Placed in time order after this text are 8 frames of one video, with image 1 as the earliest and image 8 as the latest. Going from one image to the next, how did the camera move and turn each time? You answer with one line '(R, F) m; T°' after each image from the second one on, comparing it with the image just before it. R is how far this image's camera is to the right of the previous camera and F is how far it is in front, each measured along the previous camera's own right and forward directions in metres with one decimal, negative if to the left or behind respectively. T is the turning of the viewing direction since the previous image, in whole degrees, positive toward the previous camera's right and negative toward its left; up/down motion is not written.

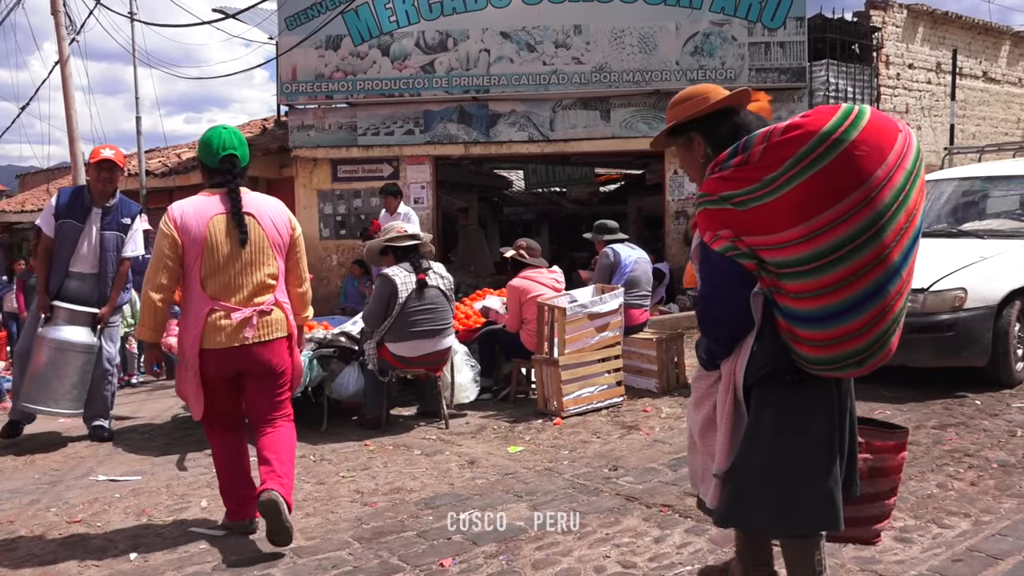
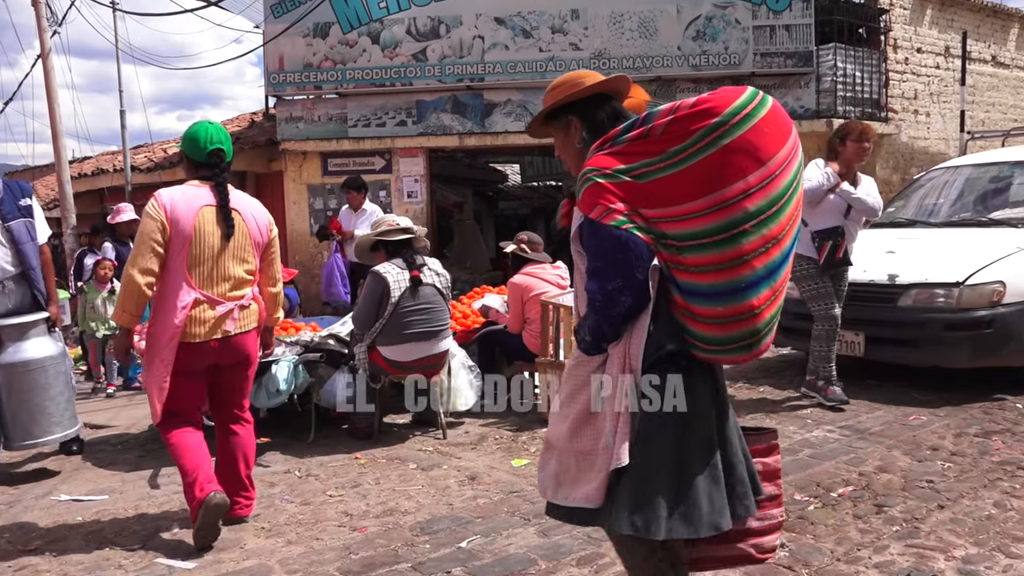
(0.0, +0.5) m; 0°
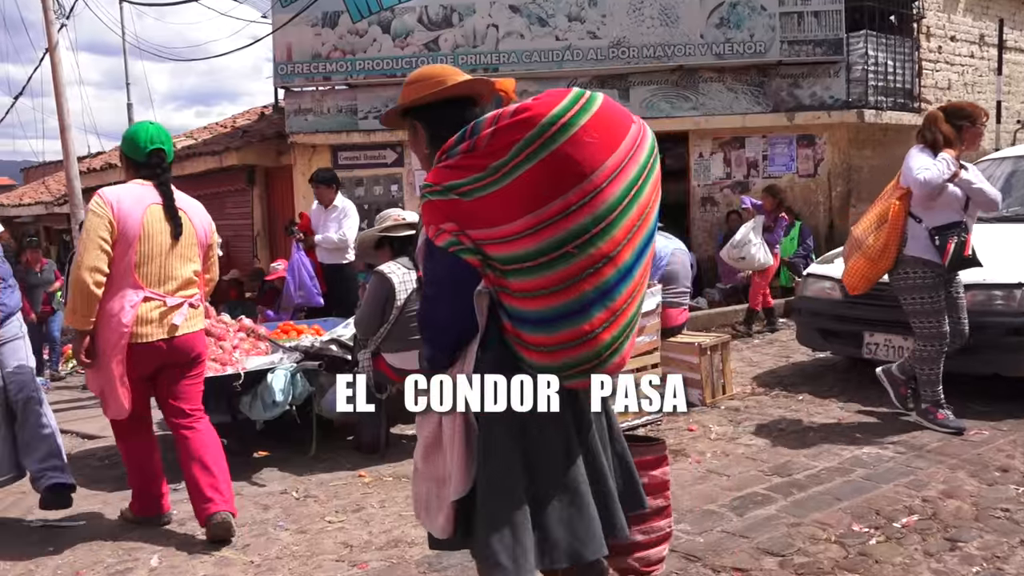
(0.0, +0.5) m; -1°
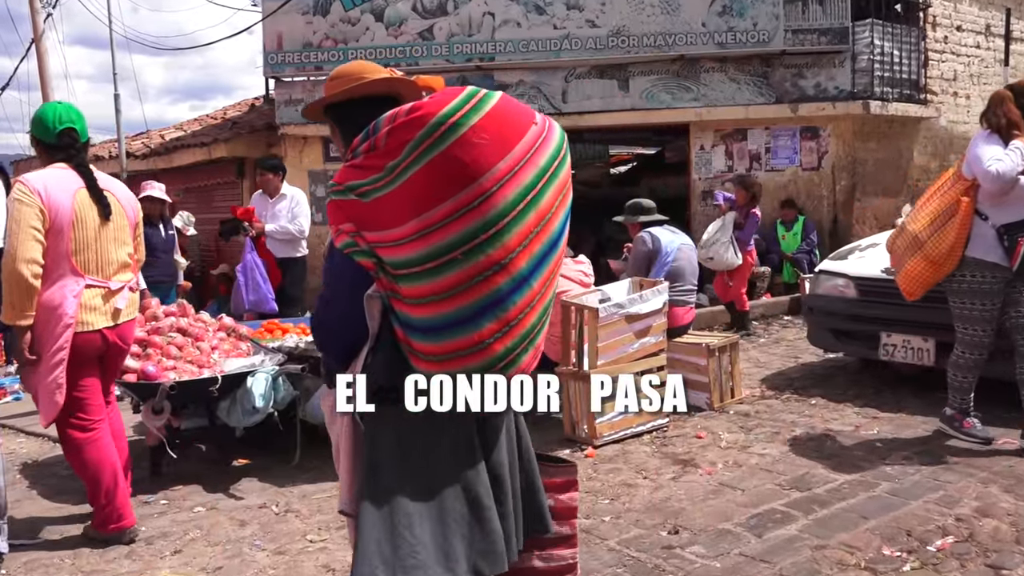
(0.0, +0.3) m; 0°
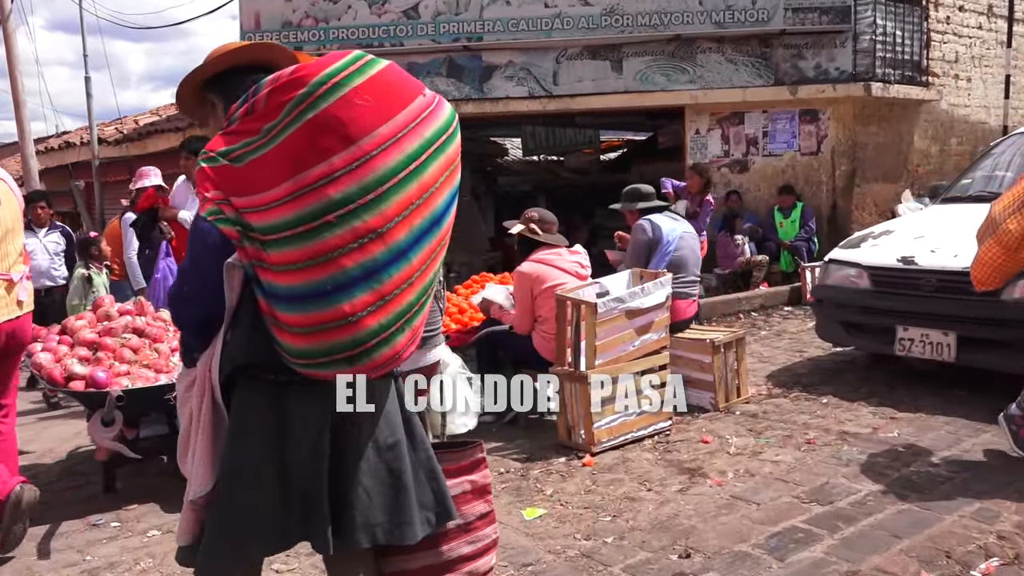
(0.0, +0.4) m; +1°
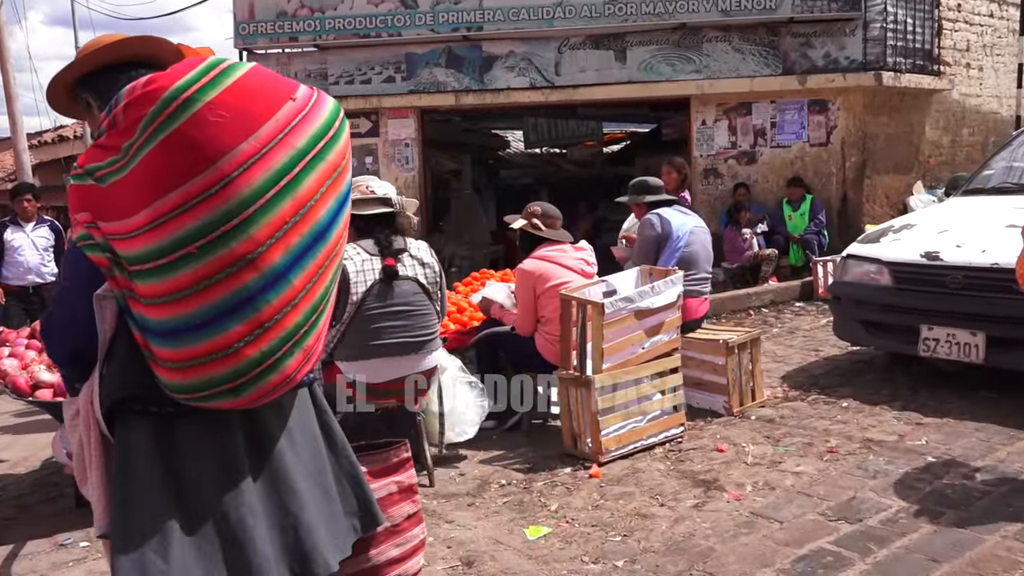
(0.0, +0.3) m; 0°
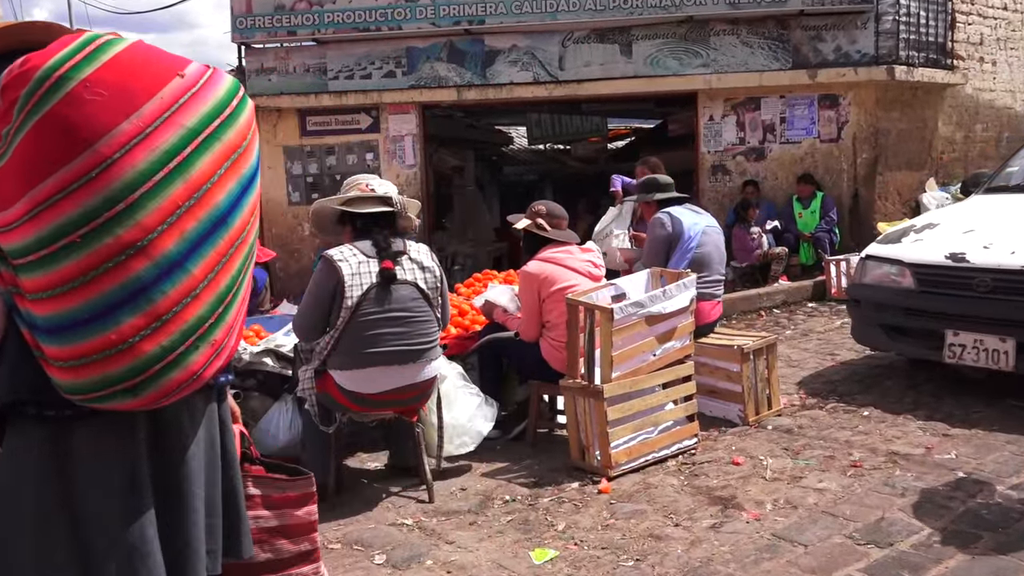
(0.0, +0.2) m; 0°
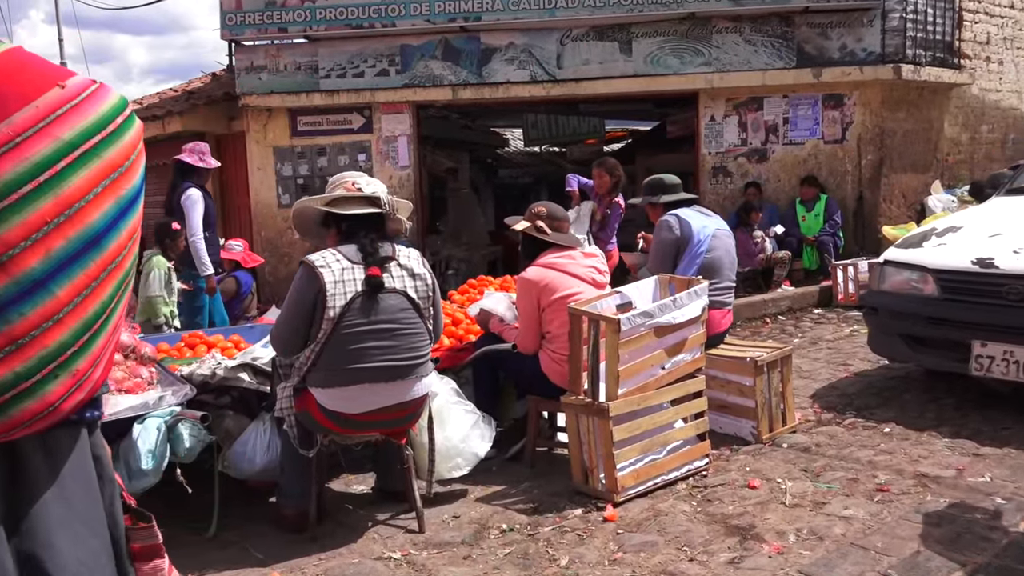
(0.0, +0.3) m; 0°
